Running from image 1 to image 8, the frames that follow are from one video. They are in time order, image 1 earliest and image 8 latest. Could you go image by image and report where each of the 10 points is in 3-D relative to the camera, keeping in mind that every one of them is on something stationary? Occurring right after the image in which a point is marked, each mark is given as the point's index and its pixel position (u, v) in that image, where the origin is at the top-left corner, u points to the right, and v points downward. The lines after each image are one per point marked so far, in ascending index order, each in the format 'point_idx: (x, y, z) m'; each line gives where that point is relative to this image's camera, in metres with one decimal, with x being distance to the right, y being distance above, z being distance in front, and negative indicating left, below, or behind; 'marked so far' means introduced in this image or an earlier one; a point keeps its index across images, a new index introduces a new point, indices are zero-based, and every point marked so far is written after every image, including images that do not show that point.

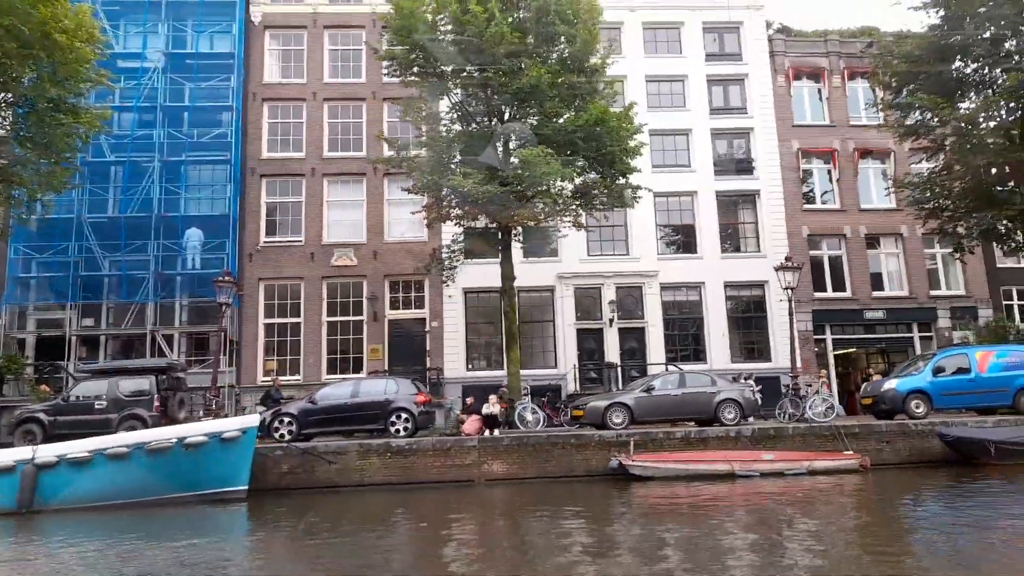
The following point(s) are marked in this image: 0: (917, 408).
0: (+9.7, -2.9, +17.1) m
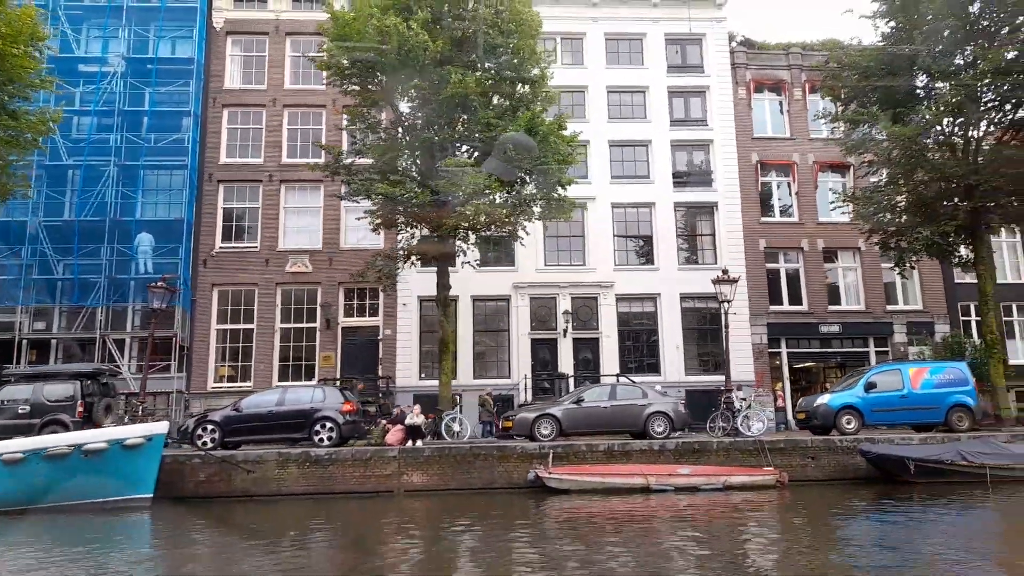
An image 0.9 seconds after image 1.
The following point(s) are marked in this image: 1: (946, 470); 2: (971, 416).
0: (+8.0, -3.3, +17.0) m
1: (+8.7, -3.7, +14.3) m
2: (+11.0, -3.1, +17.1) m
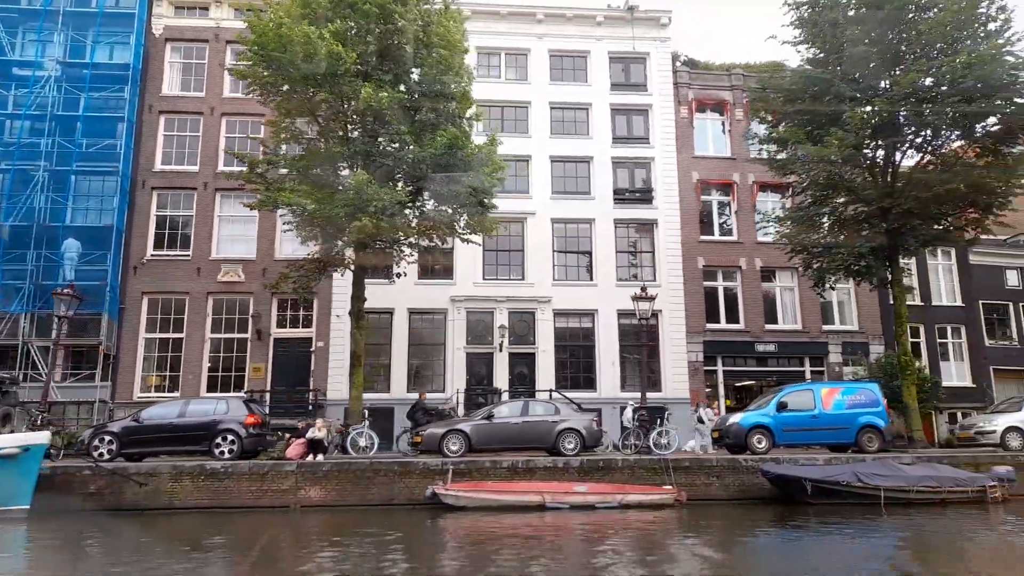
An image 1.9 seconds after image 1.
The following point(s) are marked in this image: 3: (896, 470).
0: (+5.9, -3.7, +17.0) m
1: (+6.6, -4.1, +14.3) m
2: (+8.9, -3.6, +17.2) m
3: (+7.8, -3.7, +14.5) m
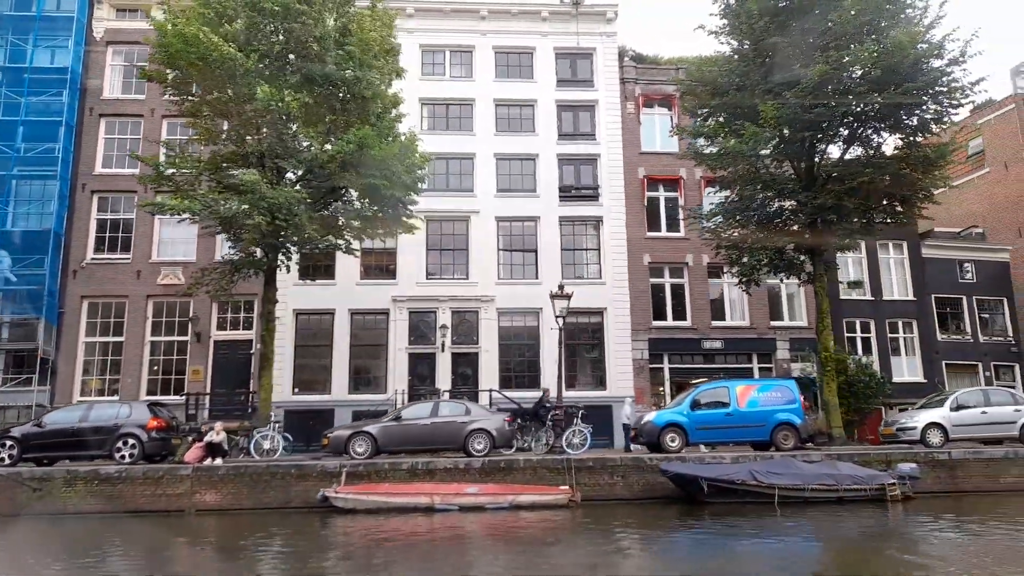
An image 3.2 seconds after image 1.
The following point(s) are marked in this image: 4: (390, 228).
0: (+3.8, -3.6, +16.8) m
1: (+4.5, -4.0, +14.1) m
2: (+6.7, -3.5, +16.9) m
3: (+5.7, -3.6, +14.3) m
4: (-3.3, +1.7, +19.4) m
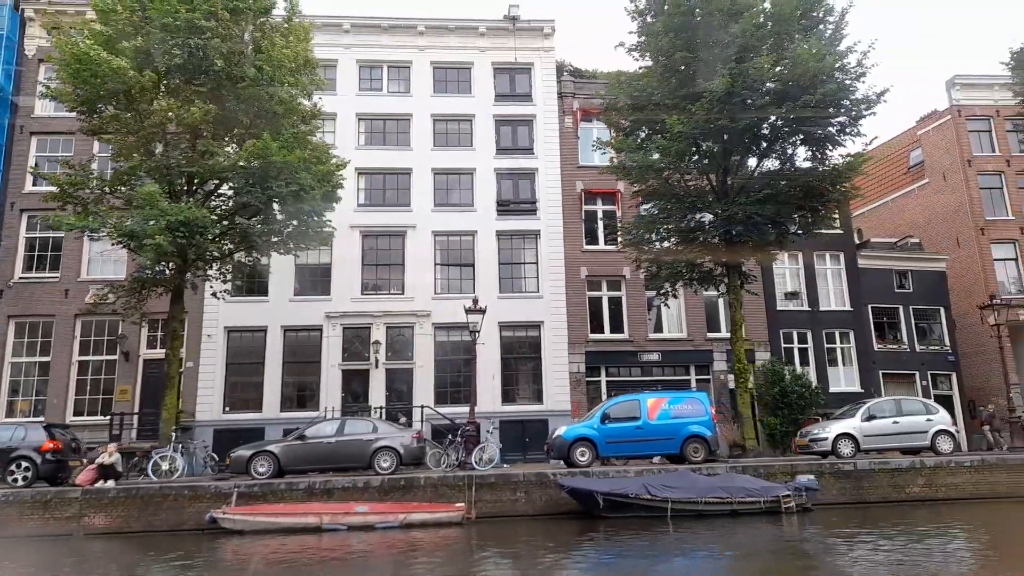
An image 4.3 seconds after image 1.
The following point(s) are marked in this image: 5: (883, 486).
0: (+1.6, -4.0, +16.7) m
1: (+2.4, -4.2, +14.0) m
2: (+4.6, -3.8, +16.9) m
3: (+3.6, -3.9, +14.2) m
4: (-5.6, +1.2, +19.2) m
5: (+8.3, -4.5, +16.0) m
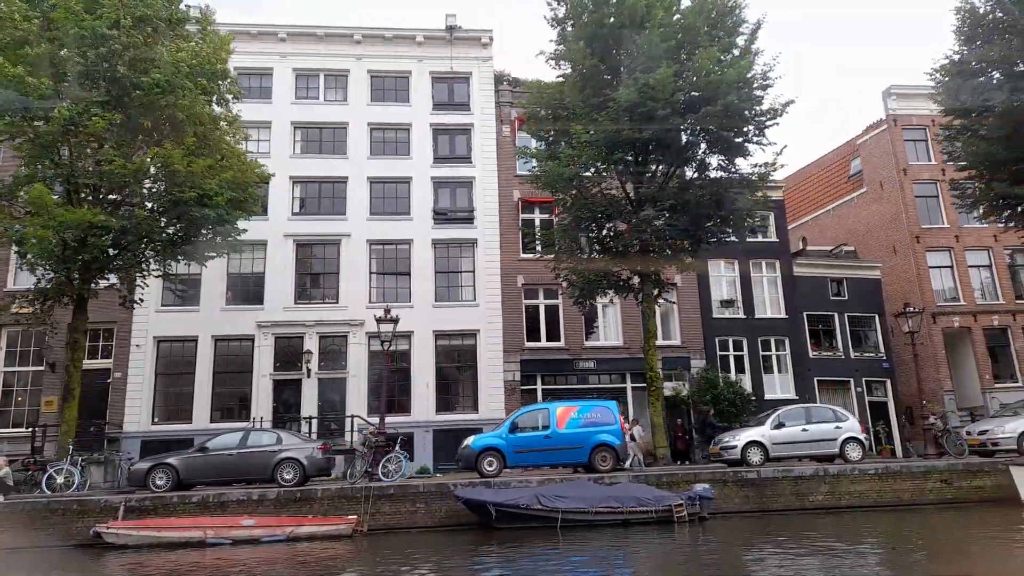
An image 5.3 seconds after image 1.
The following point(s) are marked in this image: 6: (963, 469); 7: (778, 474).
0: (-0.6, -4.2, +16.6) m
1: (+0.3, -4.4, +13.9) m
2: (+2.4, -4.0, +16.9) m
3: (+1.4, -4.1, +14.2) m
4: (-7.8, +0.9, +19.1) m
5: (+6.2, -4.7, +16.1) m
6: (+10.5, -4.2, +16.5) m
7: (+6.0, -4.2, +16.1) m
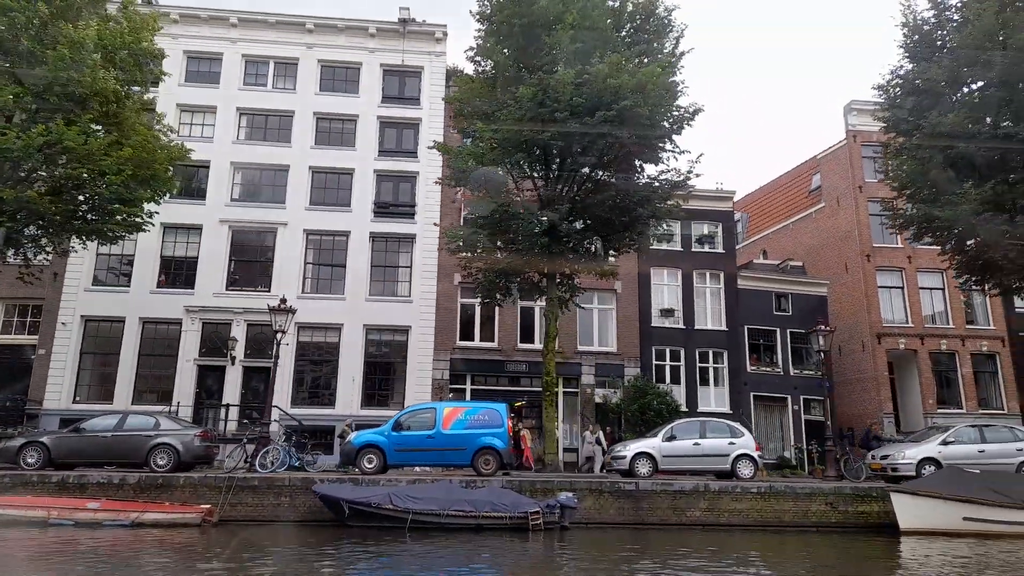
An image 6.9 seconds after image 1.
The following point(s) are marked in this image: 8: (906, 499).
0: (-3.3, -4.0, +16.4) m
1: (-2.6, -4.3, +13.7) m
2: (-0.4, -4.0, +16.6) m
3: (-1.4, -4.0, +13.9) m
4: (-10.3, +1.5, +19.0) m
5: (+3.3, -4.9, +15.7) m
6: (+7.7, -4.6, +16.1) m
7: (+3.2, -4.4, +15.7) m
8: (+8.4, -4.5, +15.1) m
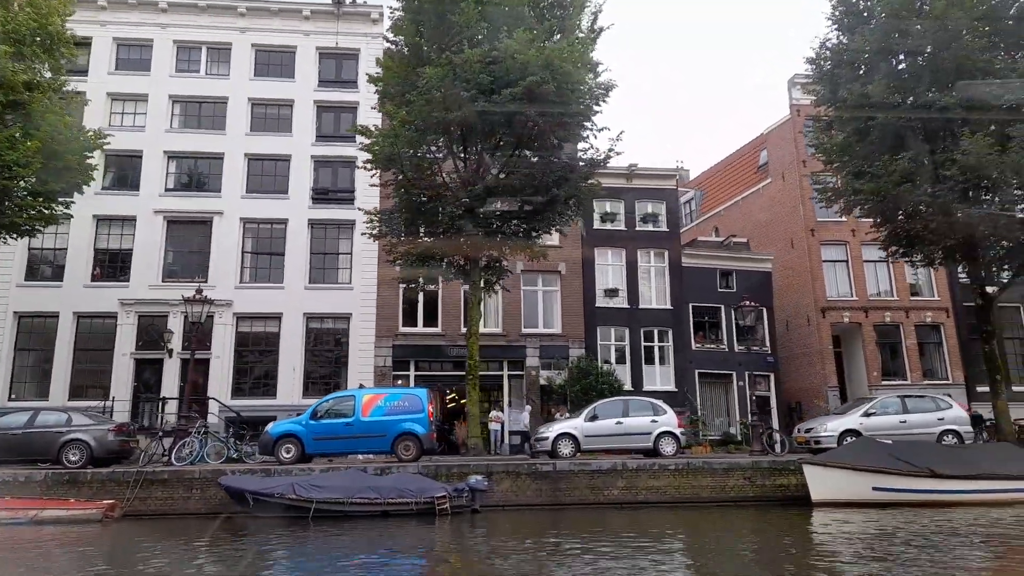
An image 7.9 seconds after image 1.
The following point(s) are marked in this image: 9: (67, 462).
0: (-5.2, -3.8, +16.3) m
1: (-4.4, -4.1, +13.6) m
2: (-2.2, -3.7, +16.5) m
3: (-3.2, -3.8, +13.8) m
4: (-12.3, +1.6, +18.6) m
5: (+1.5, -4.4, +15.7) m
6: (+5.8, -4.1, +16.1) m
7: (+1.4, -4.0, +15.7) m
8: (+6.6, -3.9, +15.2) m
9: (-9.8, -3.8, +15.7) m
